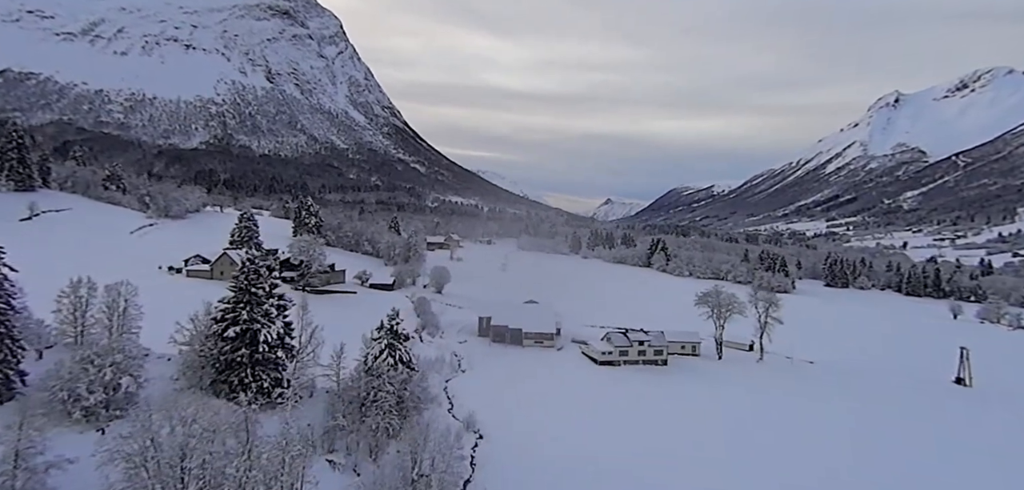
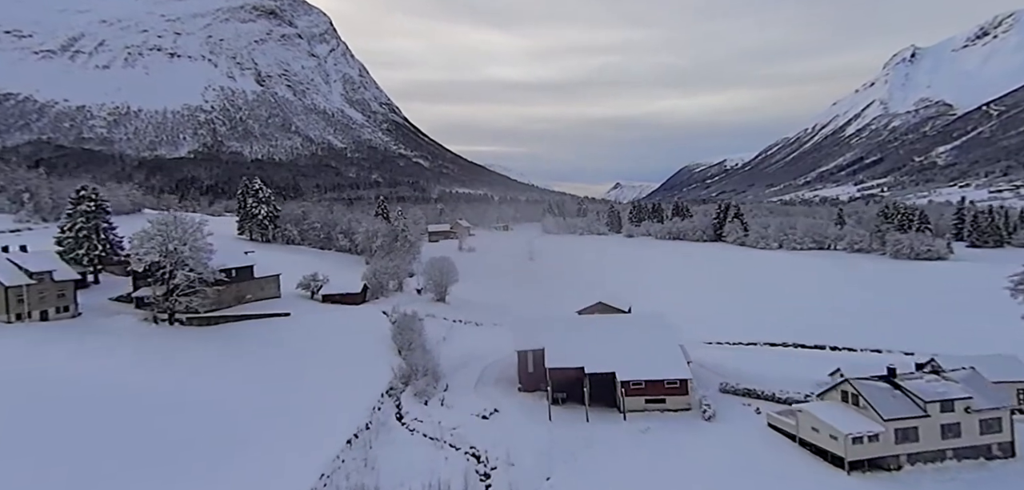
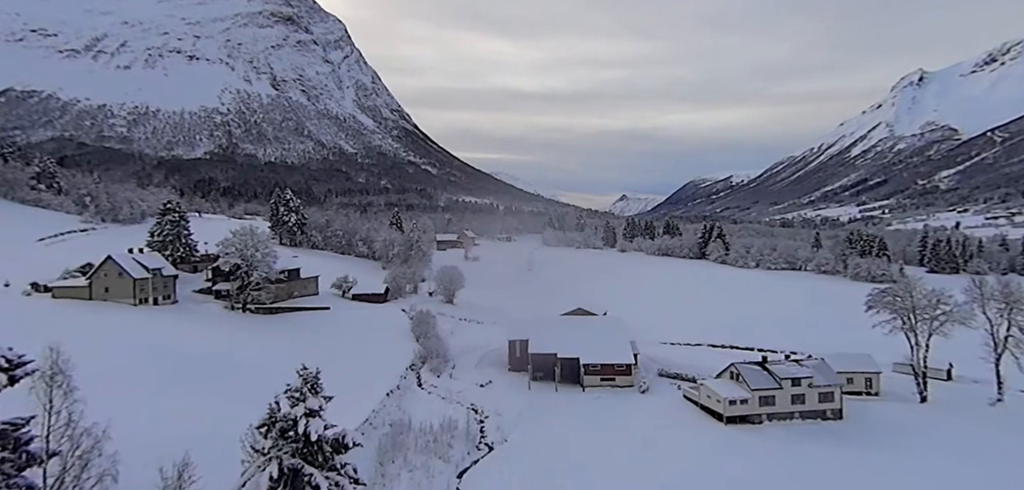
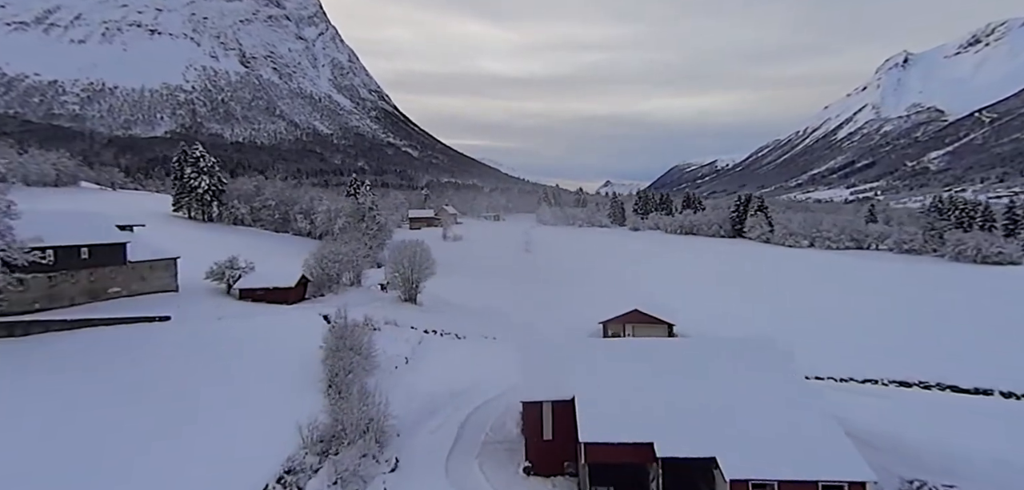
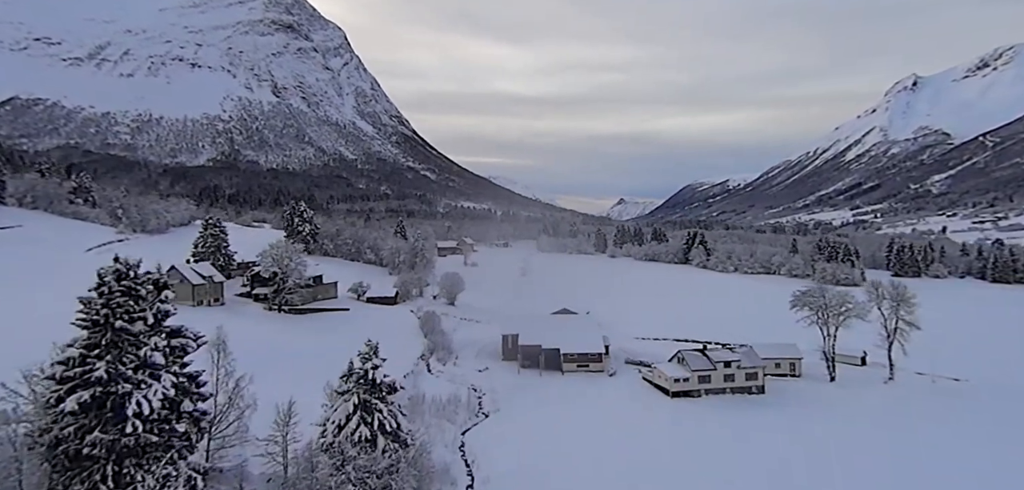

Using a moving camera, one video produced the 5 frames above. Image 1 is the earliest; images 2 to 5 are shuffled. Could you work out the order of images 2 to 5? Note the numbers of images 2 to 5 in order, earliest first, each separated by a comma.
5, 3, 2, 4
